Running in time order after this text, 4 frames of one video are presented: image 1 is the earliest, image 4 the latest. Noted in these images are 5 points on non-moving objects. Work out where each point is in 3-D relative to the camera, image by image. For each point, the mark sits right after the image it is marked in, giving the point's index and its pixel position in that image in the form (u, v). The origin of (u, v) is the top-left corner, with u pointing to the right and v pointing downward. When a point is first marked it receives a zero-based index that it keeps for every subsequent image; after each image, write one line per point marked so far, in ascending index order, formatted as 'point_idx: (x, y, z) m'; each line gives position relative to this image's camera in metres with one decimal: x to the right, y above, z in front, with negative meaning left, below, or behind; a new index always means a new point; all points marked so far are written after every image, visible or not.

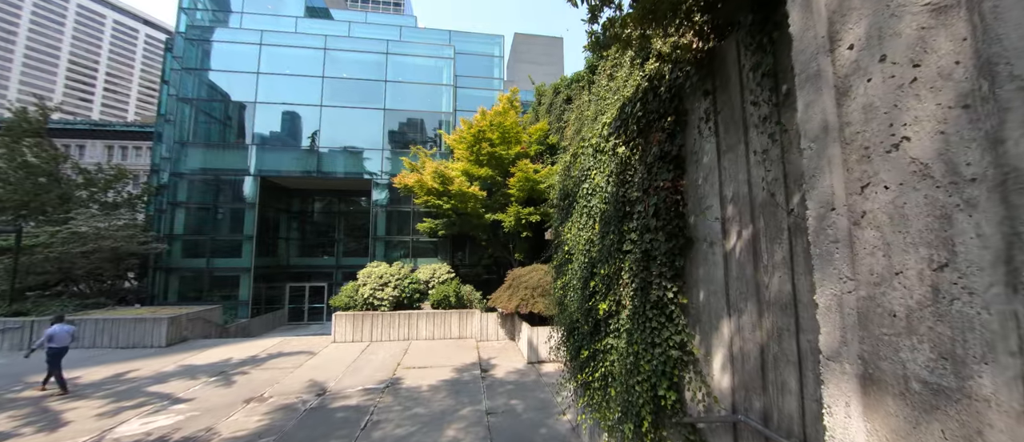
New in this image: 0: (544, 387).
0: (+0.6, -3.1, +6.5) m
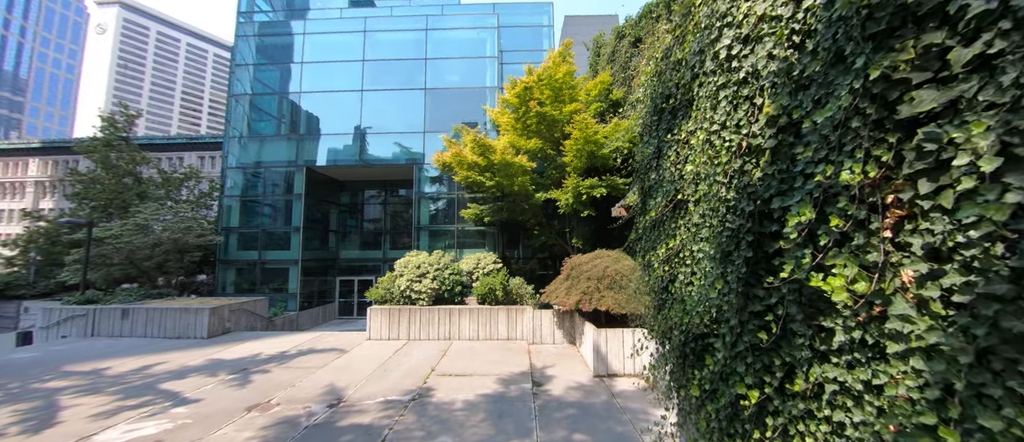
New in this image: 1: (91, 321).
0: (+1.4, -2.6, +4.6) m
1: (-11.7, -2.8, +9.6) m
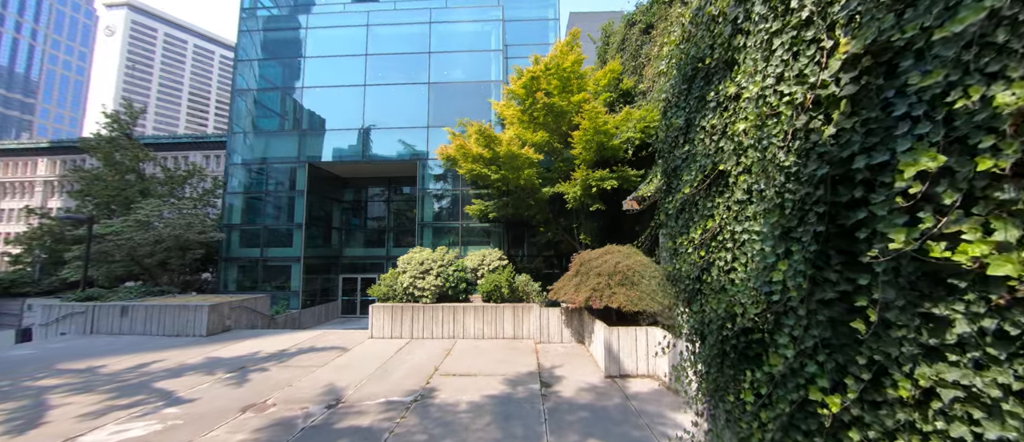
0: (+1.5, -2.5, +4.3) m
1: (-11.5, -2.7, +9.5) m
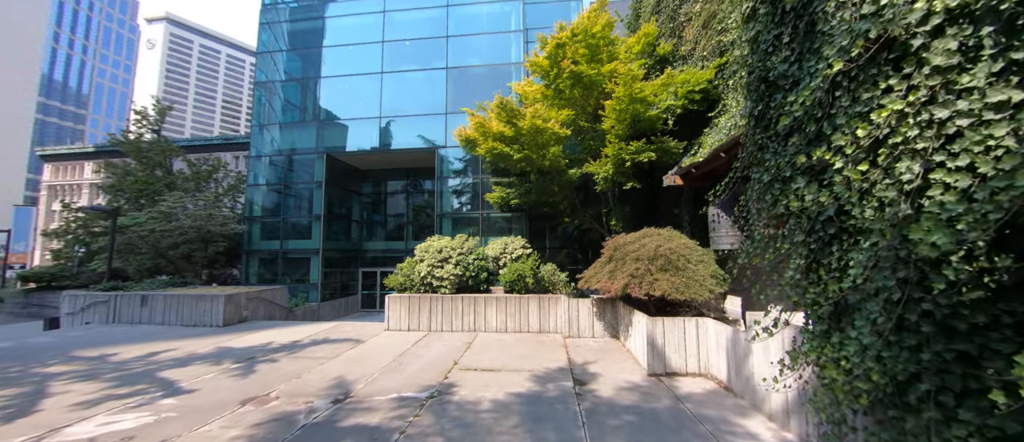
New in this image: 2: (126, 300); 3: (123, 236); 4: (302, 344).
0: (+1.9, -2.1, +3.5) m
1: (-10.9, -2.4, +9.5) m
2: (-10.5, -2.1, +9.4) m
3: (-13.6, -0.5, +12.2) m
4: (-4.3, -2.5, +7.2) m
